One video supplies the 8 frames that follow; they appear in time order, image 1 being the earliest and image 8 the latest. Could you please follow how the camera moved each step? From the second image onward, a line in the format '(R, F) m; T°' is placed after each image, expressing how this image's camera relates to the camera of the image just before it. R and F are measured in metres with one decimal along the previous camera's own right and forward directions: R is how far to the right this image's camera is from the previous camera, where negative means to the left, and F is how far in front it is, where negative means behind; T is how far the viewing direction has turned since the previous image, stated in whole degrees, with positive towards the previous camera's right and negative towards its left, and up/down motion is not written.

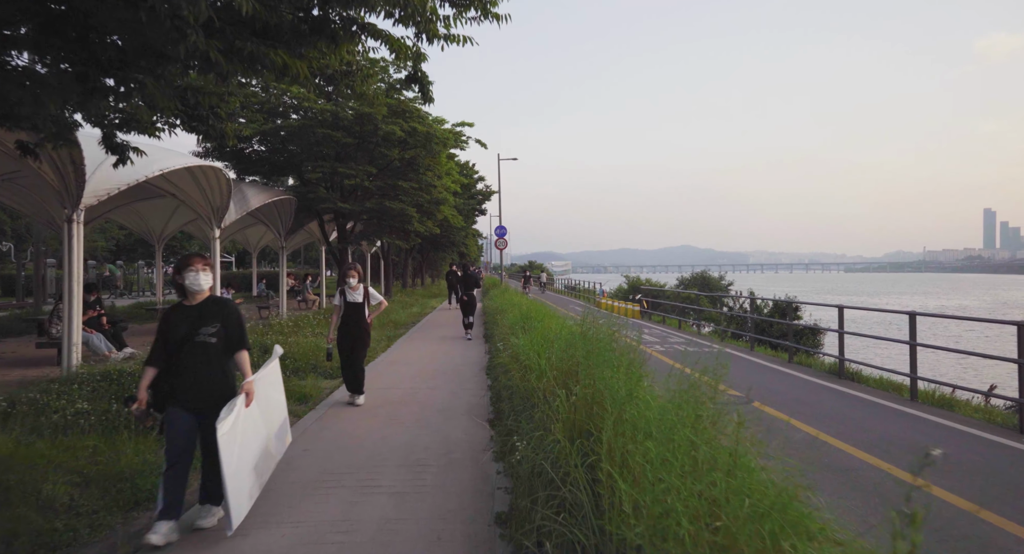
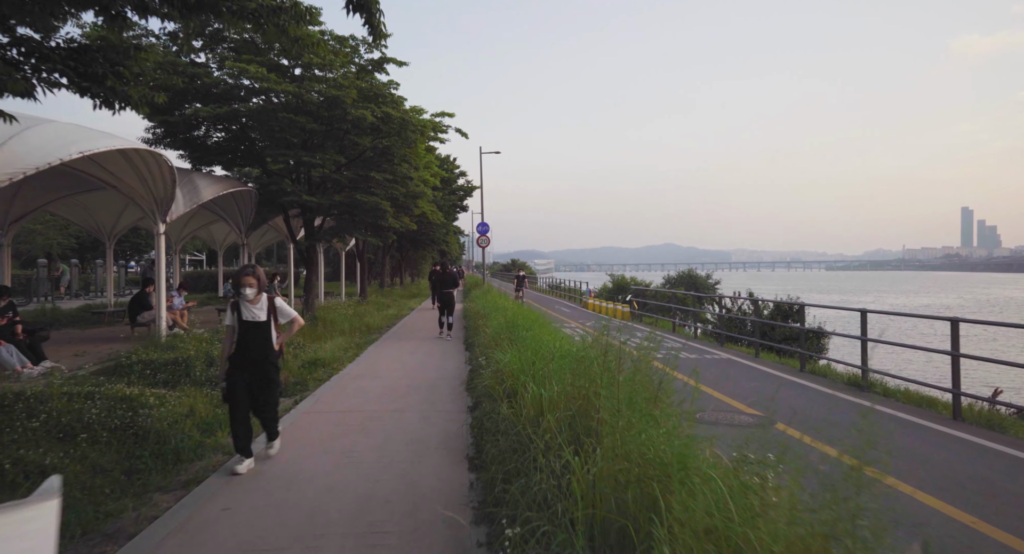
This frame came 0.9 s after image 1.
(0.0, +1.4) m; +2°
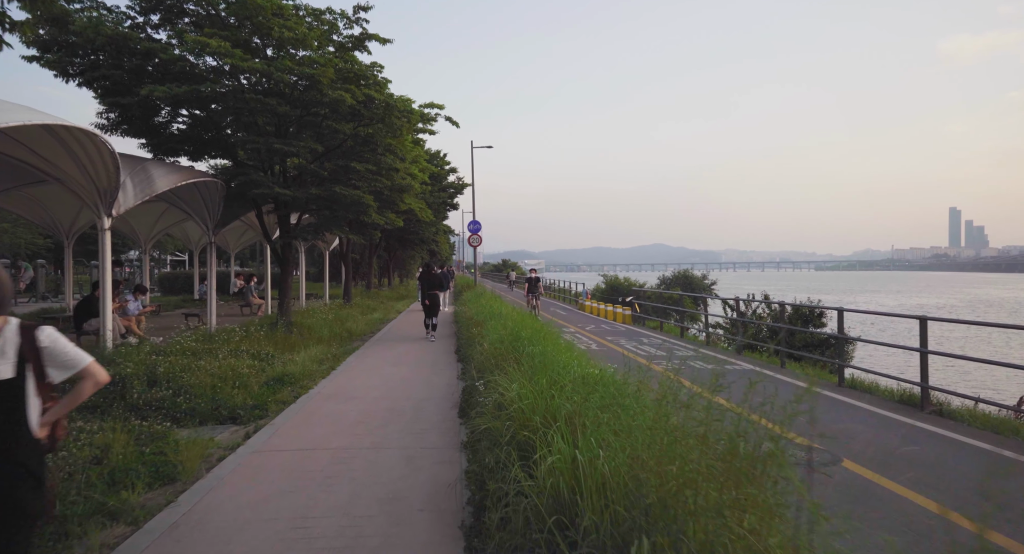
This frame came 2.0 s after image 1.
(-0.1, +1.5) m; +1°
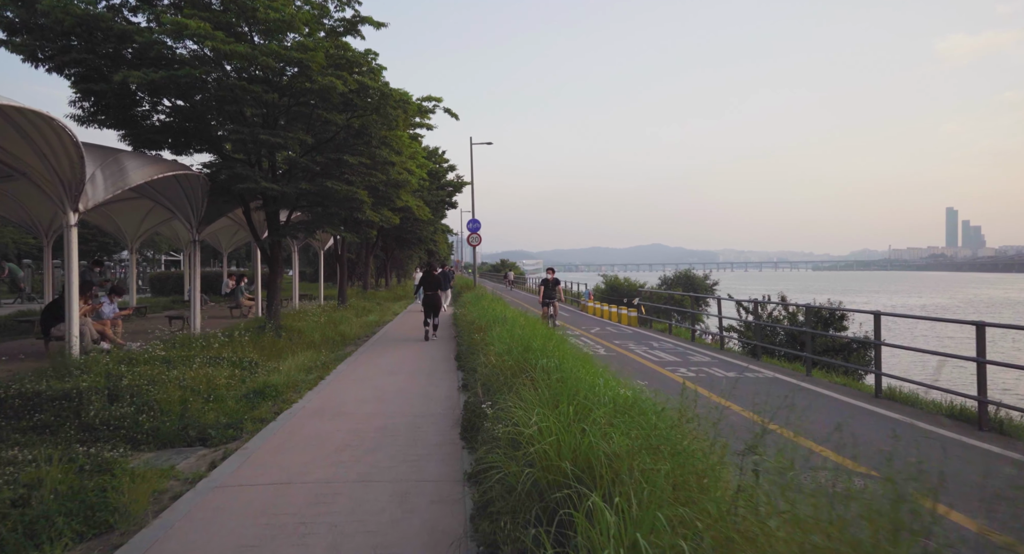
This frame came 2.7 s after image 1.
(-0.1, +0.9) m; 0°
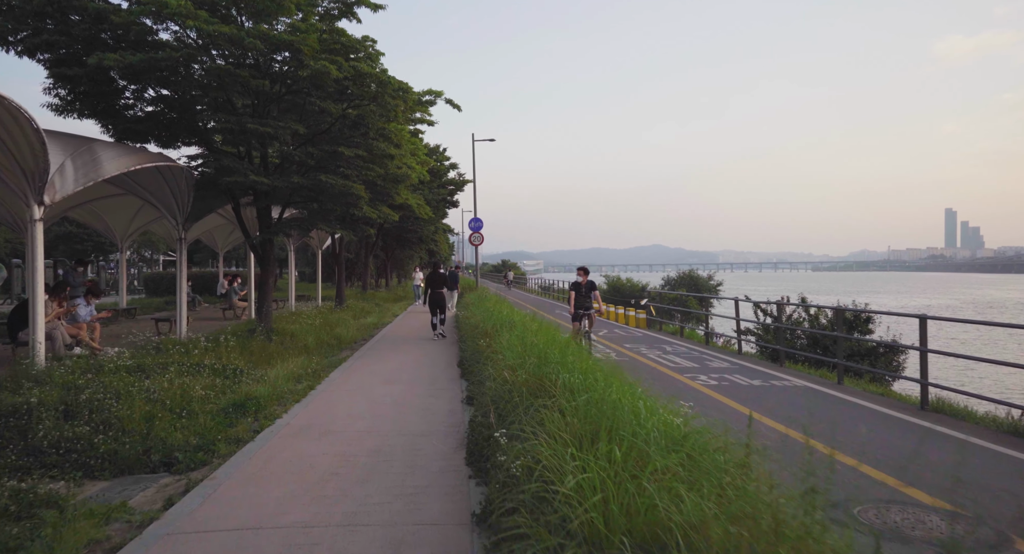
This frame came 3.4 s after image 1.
(-0.1, +0.9) m; 0°
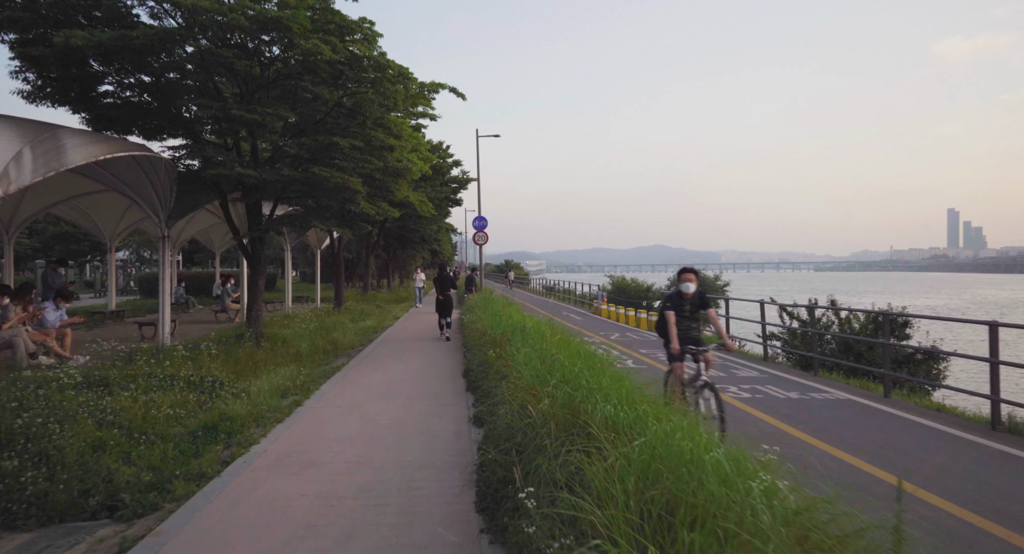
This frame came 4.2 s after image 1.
(-0.1, +1.0) m; 0°
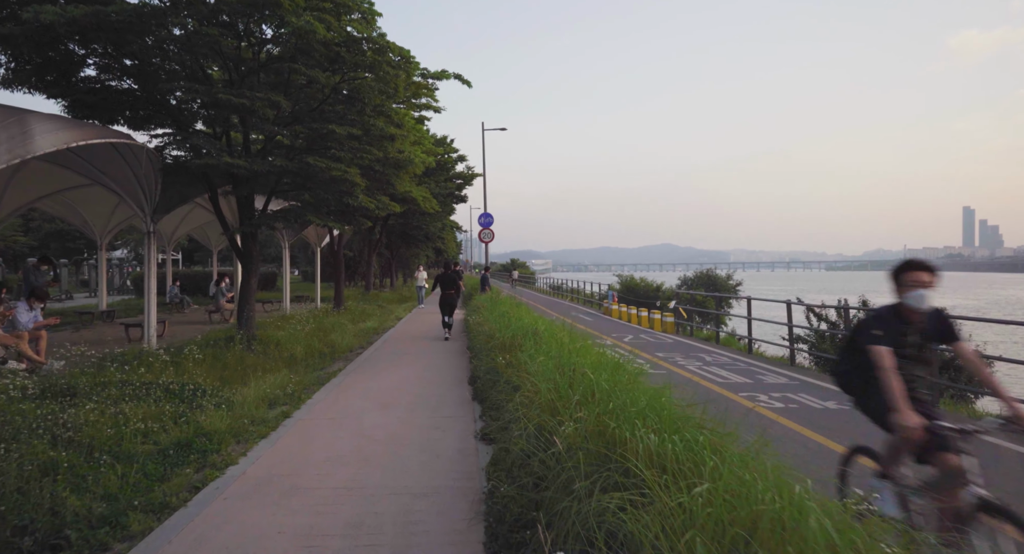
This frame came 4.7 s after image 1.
(-0.1, +0.8) m; 0°
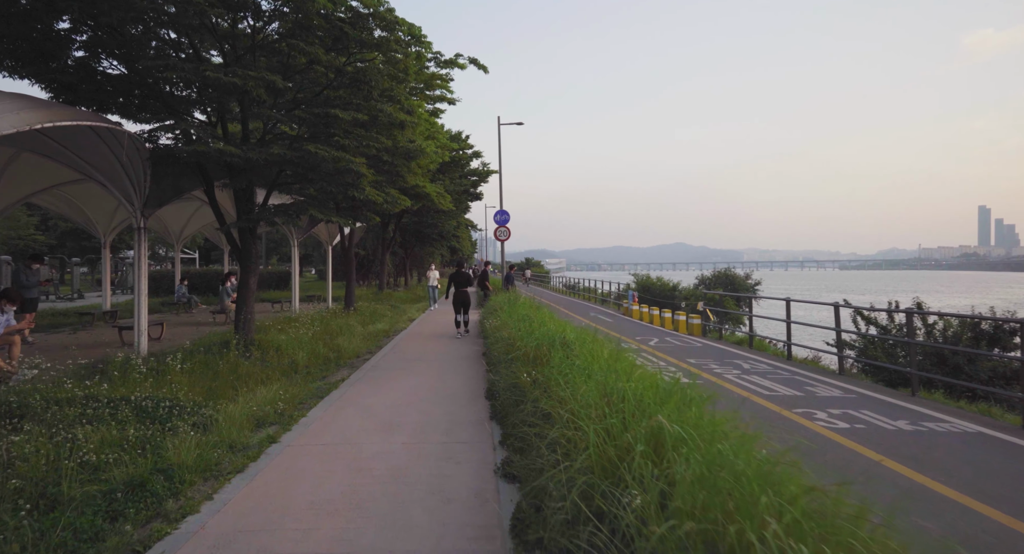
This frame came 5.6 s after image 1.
(-0.1, +1.1) m; -1°
